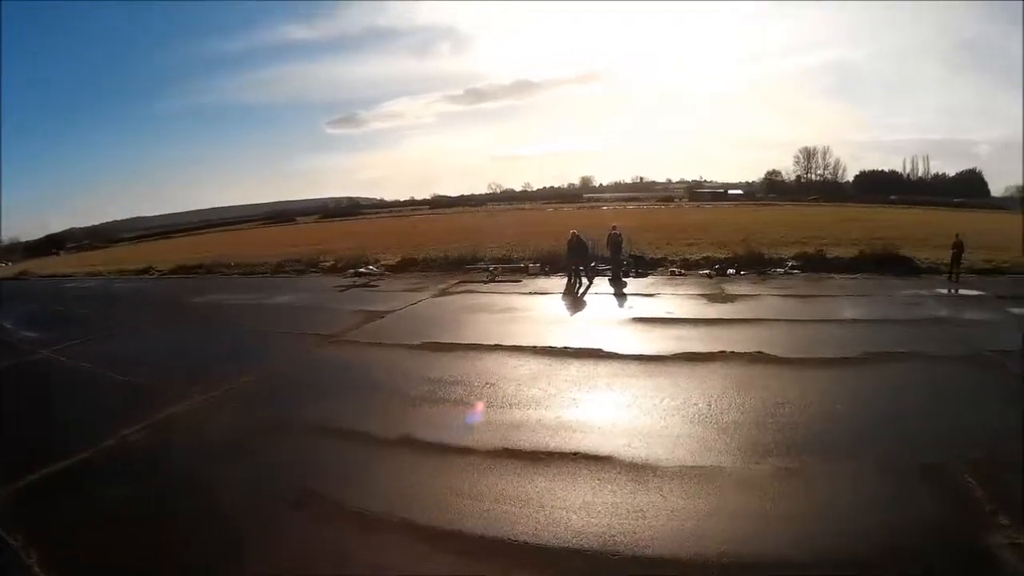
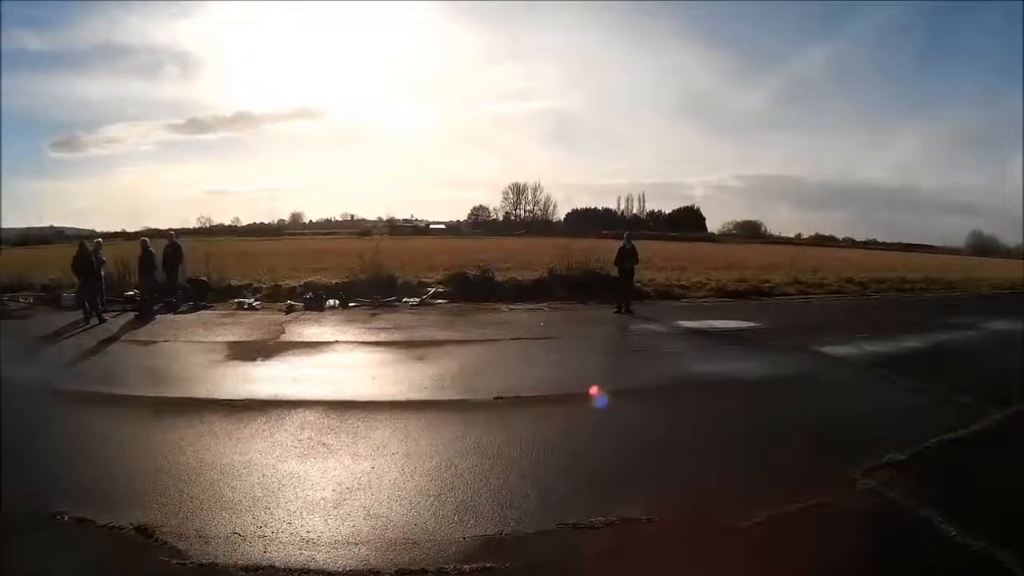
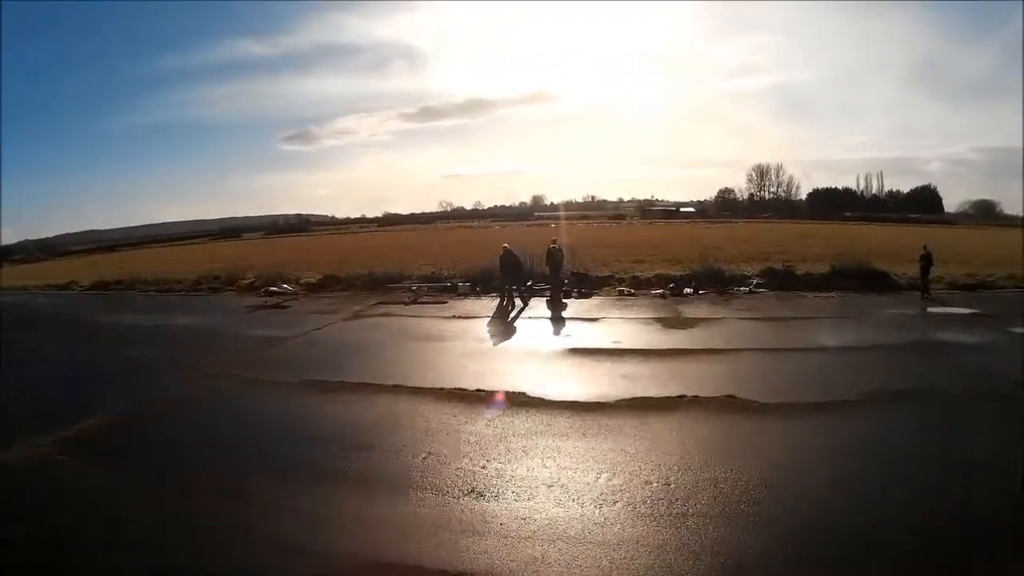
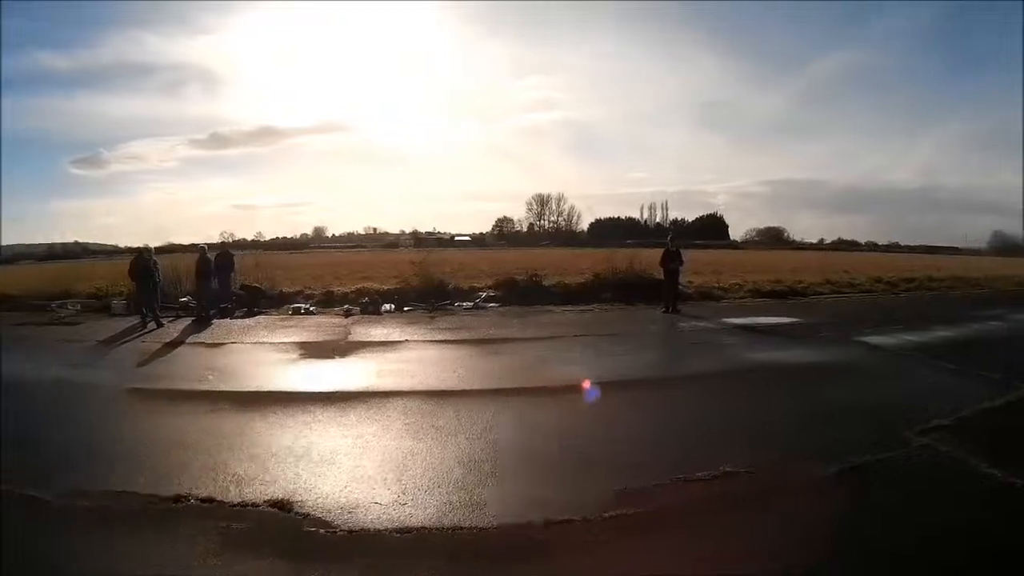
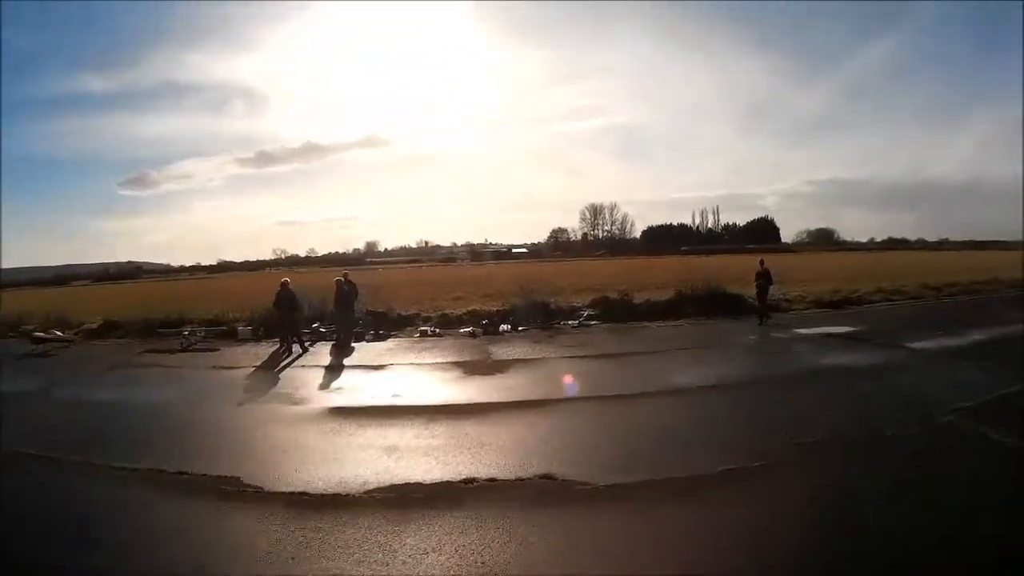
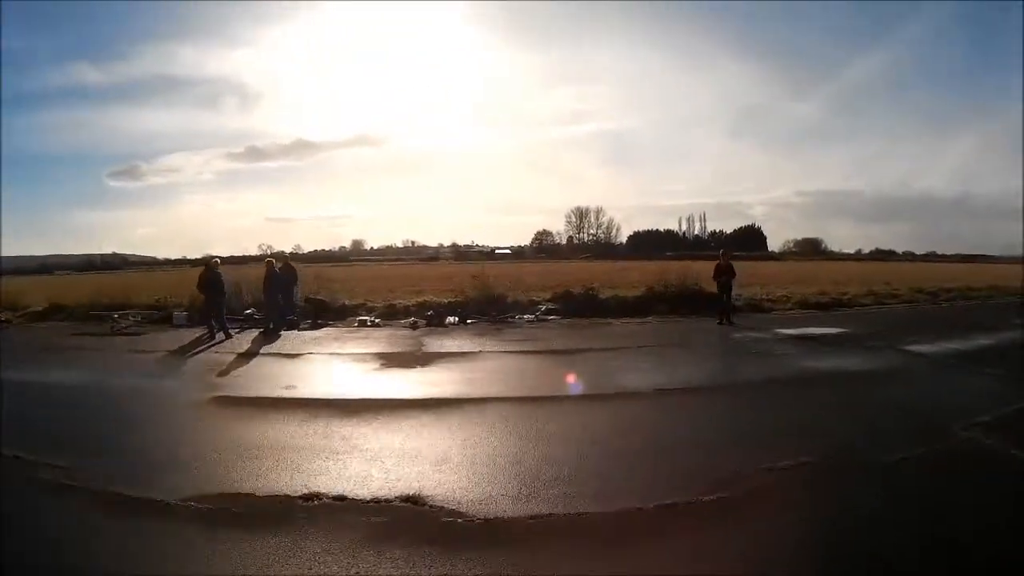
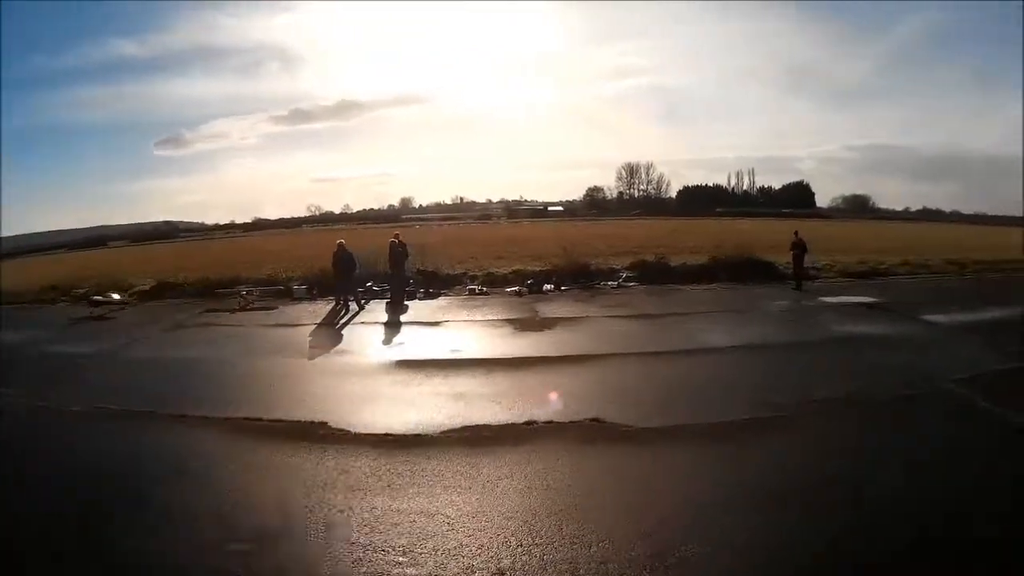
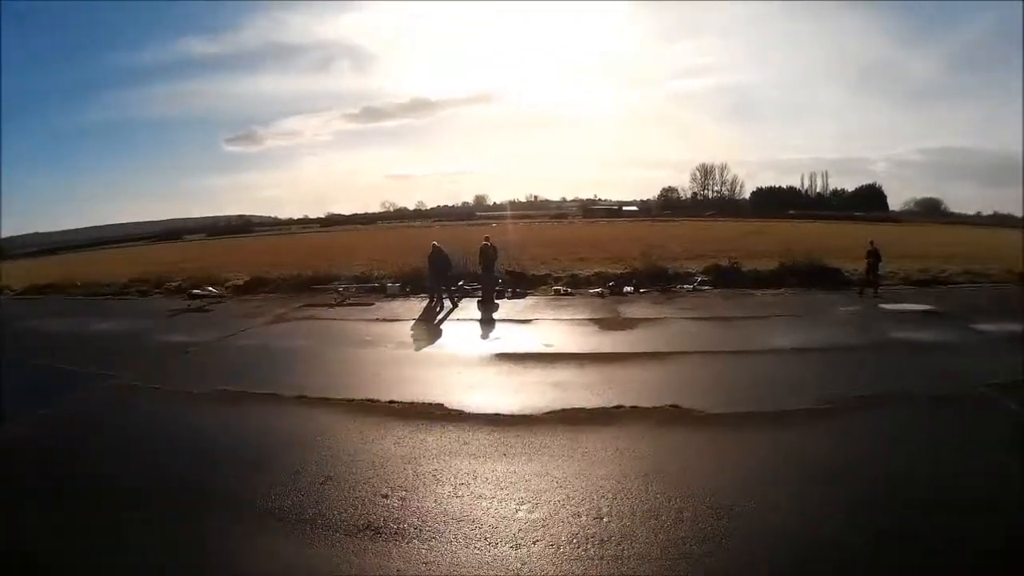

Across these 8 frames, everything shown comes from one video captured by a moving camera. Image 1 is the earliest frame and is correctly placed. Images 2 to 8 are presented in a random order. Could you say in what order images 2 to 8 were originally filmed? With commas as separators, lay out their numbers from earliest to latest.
3, 8, 7, 5, 6, 4, 2
